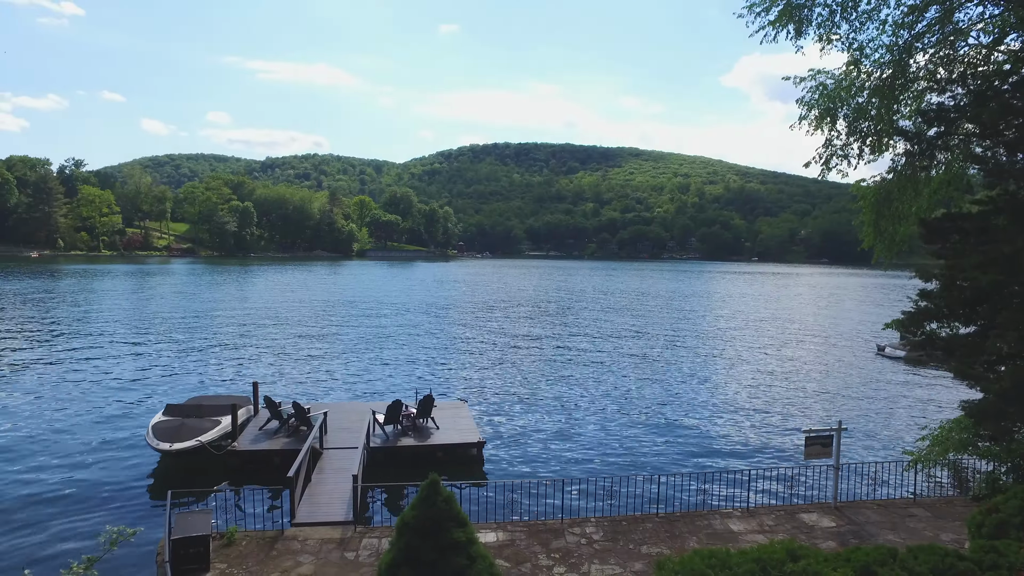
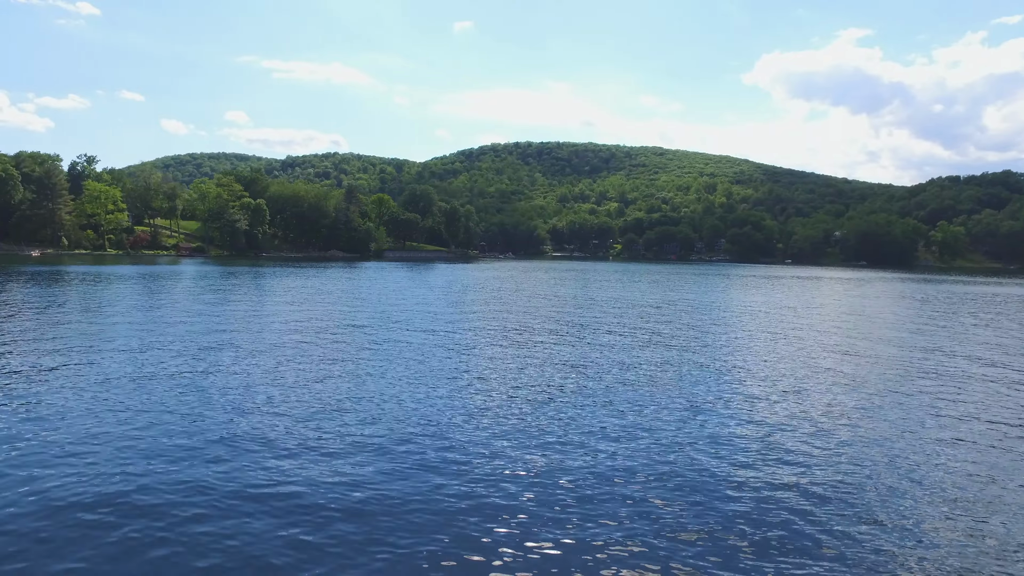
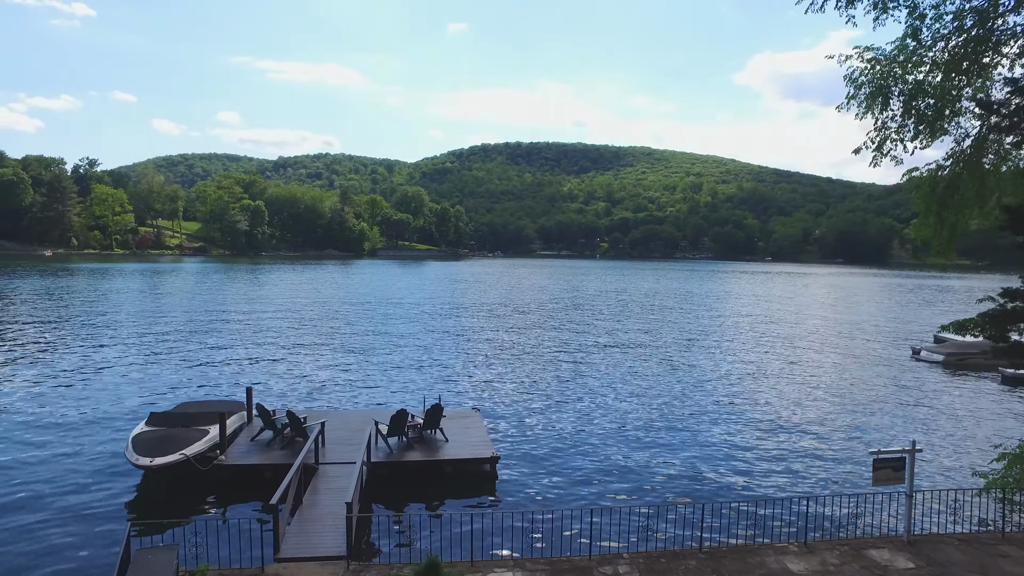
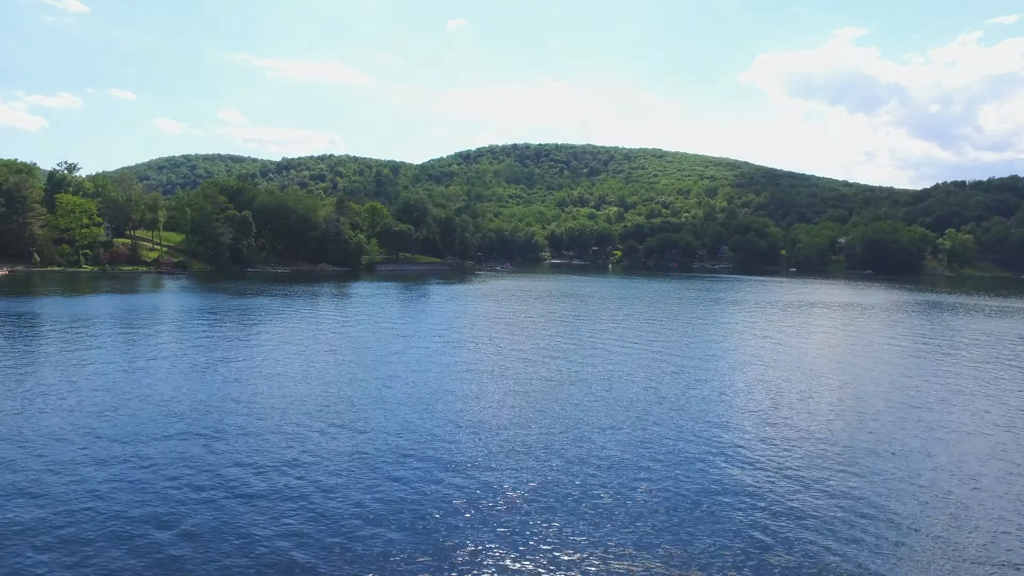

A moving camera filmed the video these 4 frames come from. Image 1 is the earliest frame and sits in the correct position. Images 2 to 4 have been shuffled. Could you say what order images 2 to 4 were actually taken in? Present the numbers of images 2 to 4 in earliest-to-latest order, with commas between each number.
3, 2, 4
